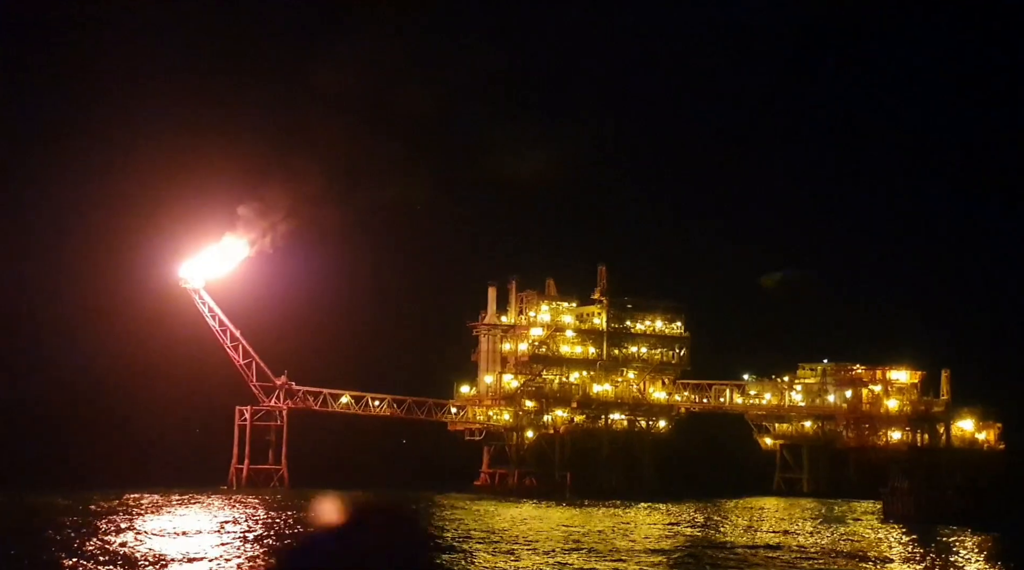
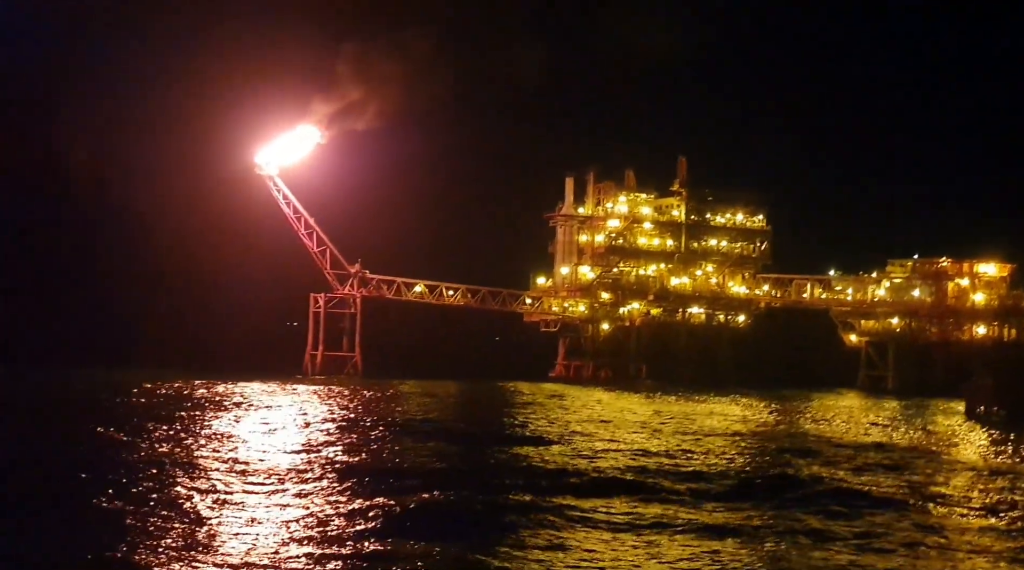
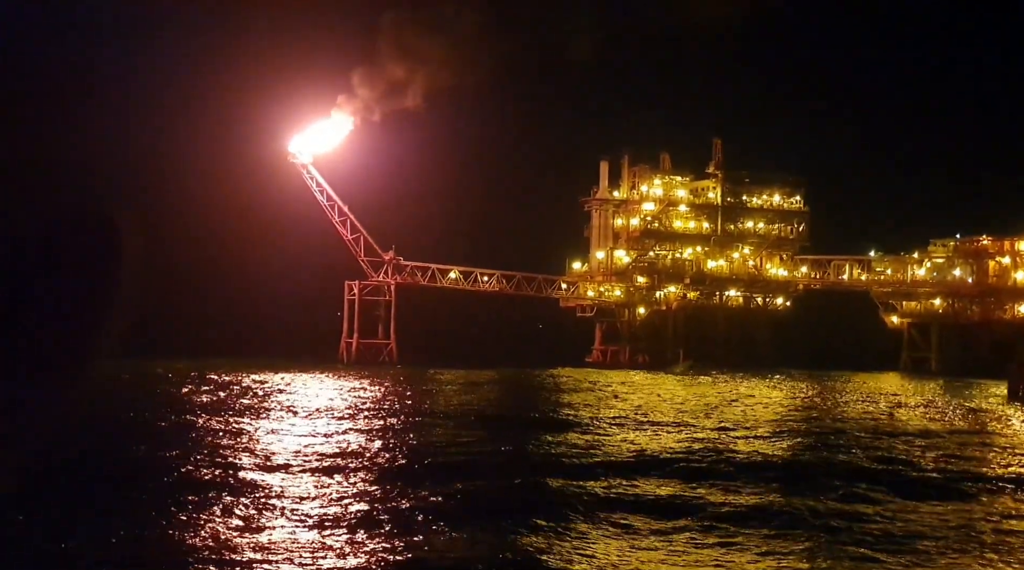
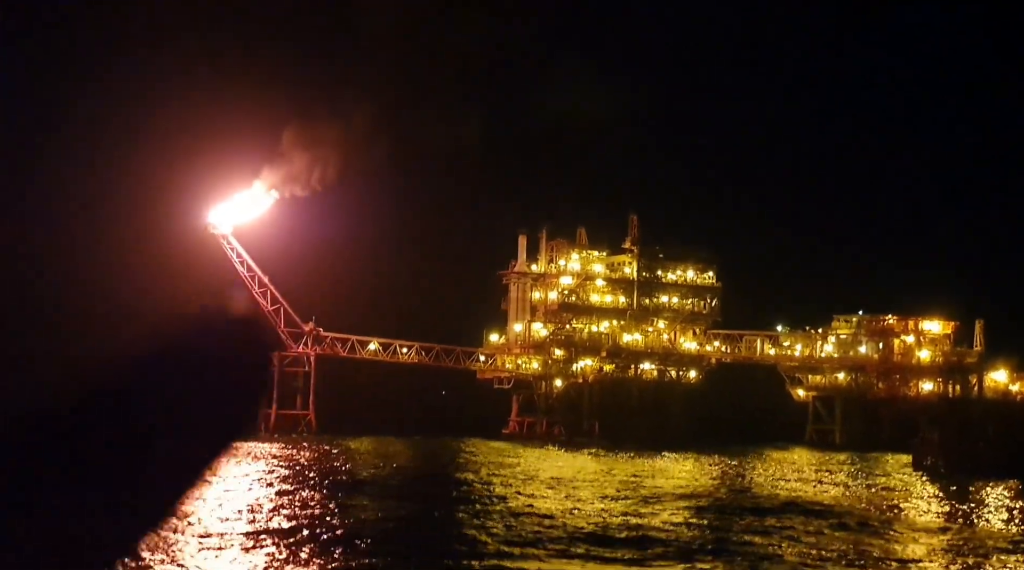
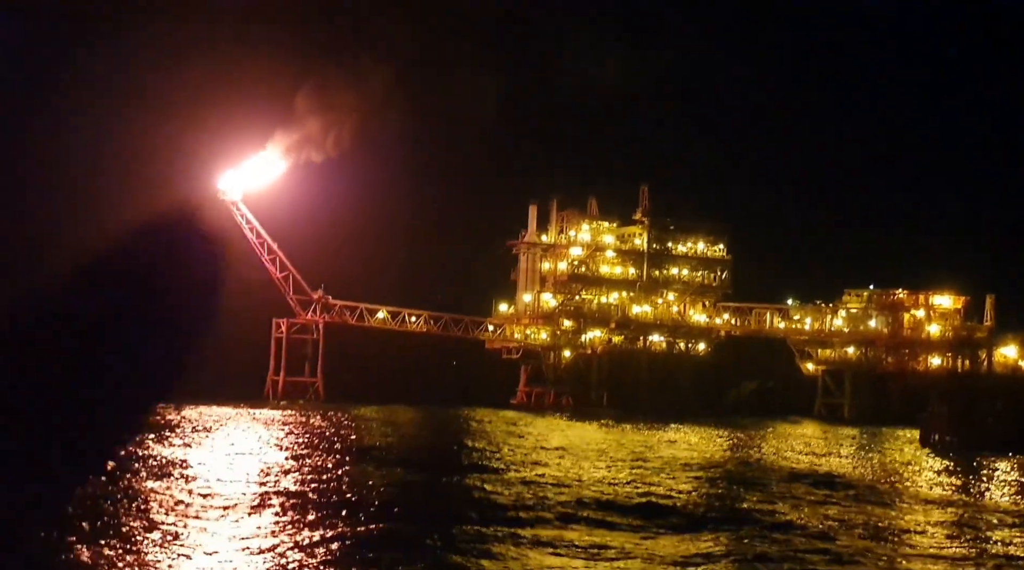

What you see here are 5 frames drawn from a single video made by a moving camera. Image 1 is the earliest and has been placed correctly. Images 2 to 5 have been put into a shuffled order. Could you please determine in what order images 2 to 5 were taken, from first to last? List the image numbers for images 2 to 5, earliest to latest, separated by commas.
4, 5, 2, 3
